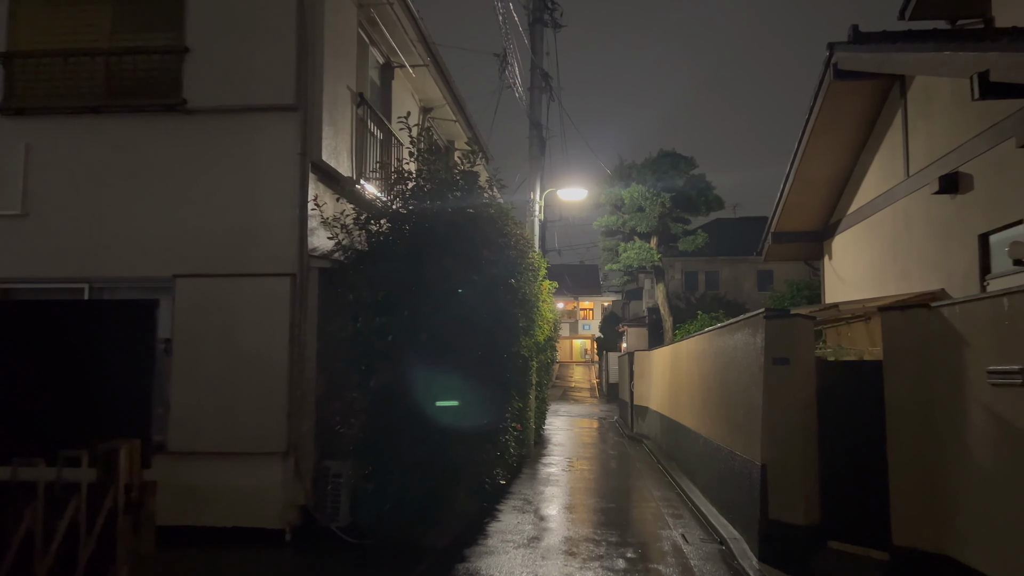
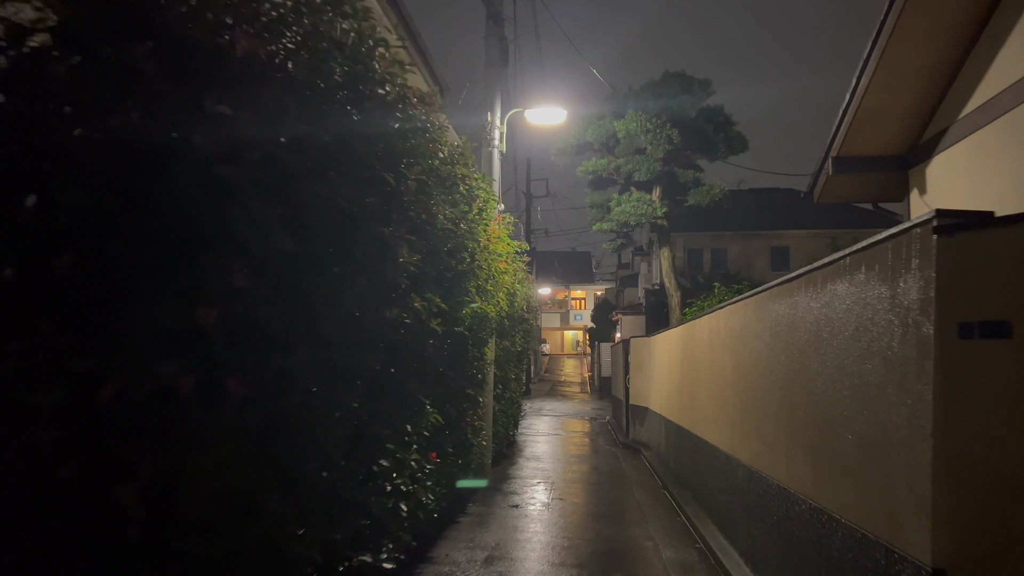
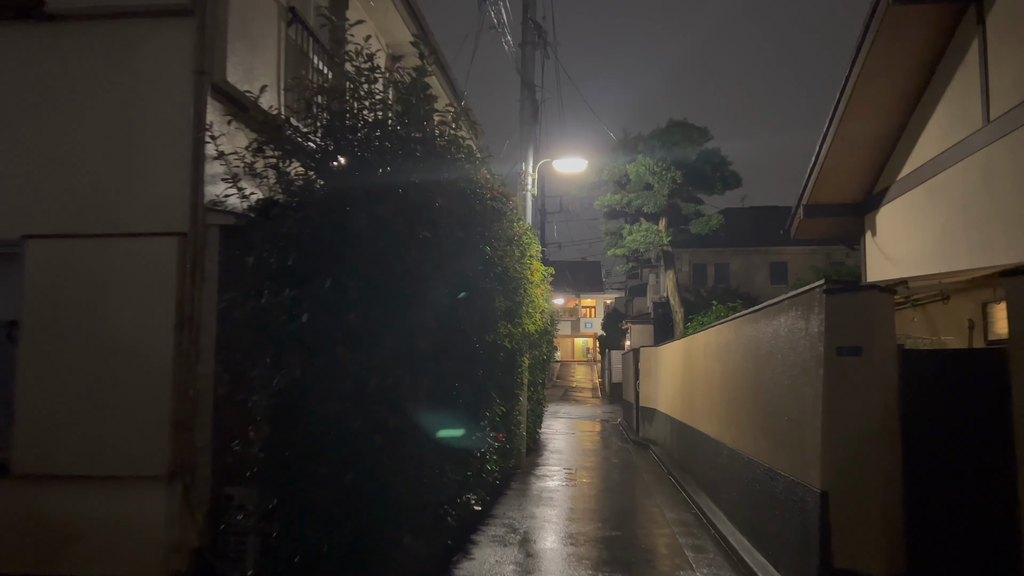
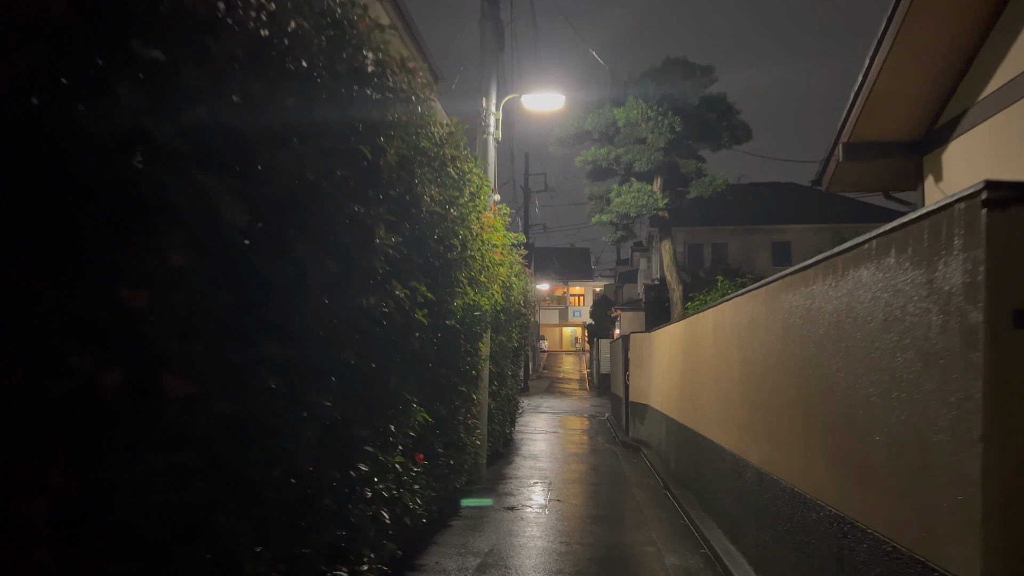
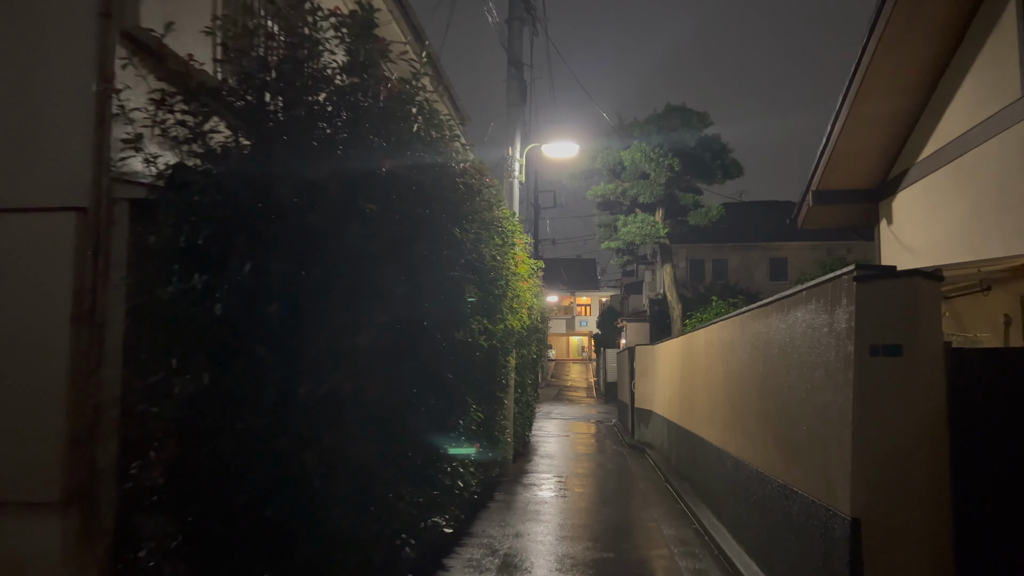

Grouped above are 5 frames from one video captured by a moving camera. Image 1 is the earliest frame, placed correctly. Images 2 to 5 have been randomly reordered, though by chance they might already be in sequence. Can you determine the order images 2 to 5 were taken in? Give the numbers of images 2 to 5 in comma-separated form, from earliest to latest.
3, 5, 2, 4
